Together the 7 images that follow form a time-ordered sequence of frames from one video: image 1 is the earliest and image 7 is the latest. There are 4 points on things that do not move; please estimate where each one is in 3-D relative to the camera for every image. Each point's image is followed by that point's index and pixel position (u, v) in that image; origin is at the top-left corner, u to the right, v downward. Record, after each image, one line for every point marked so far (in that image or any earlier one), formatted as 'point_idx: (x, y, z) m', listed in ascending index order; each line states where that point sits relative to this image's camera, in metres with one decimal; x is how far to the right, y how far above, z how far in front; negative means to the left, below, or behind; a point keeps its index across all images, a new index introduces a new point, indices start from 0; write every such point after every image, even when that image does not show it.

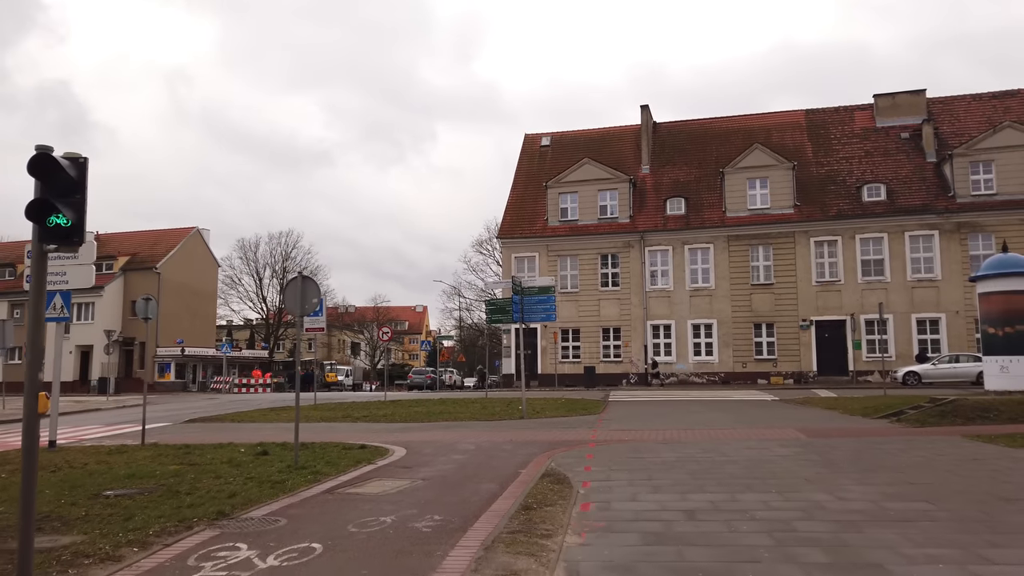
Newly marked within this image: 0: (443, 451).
0: (-1.2, -2.8, +12.9) m
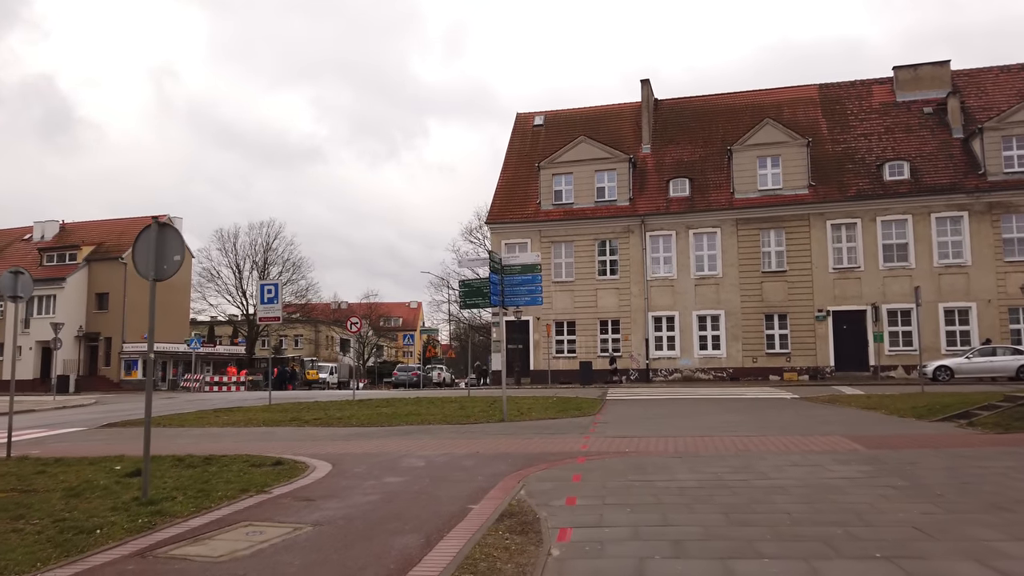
0: (-1.6, -2.3, +9.5) m
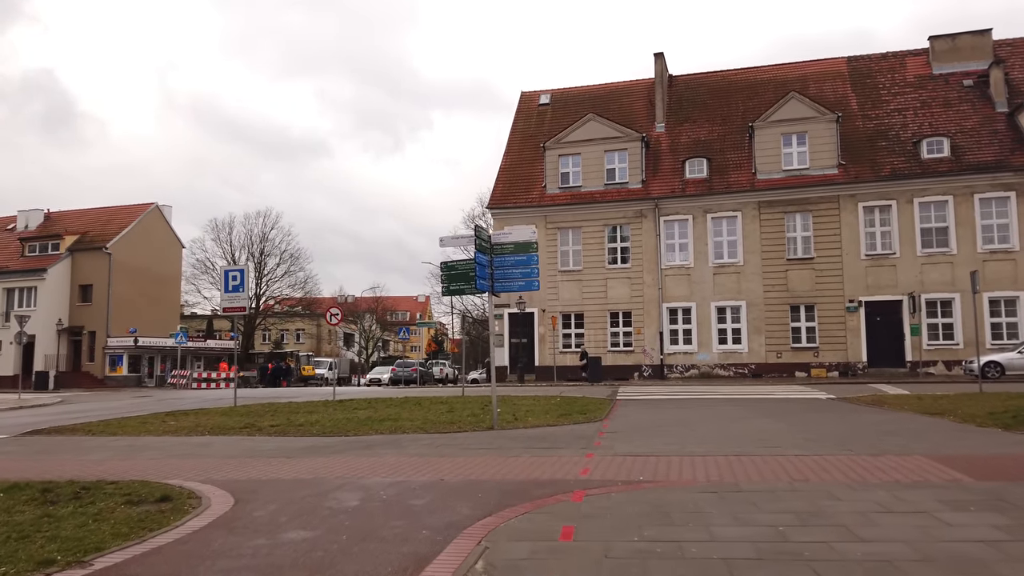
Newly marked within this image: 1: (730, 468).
0: (-1.9, -2.0, +6.8) m
1: (+2.5, -2.1, +8.7) m
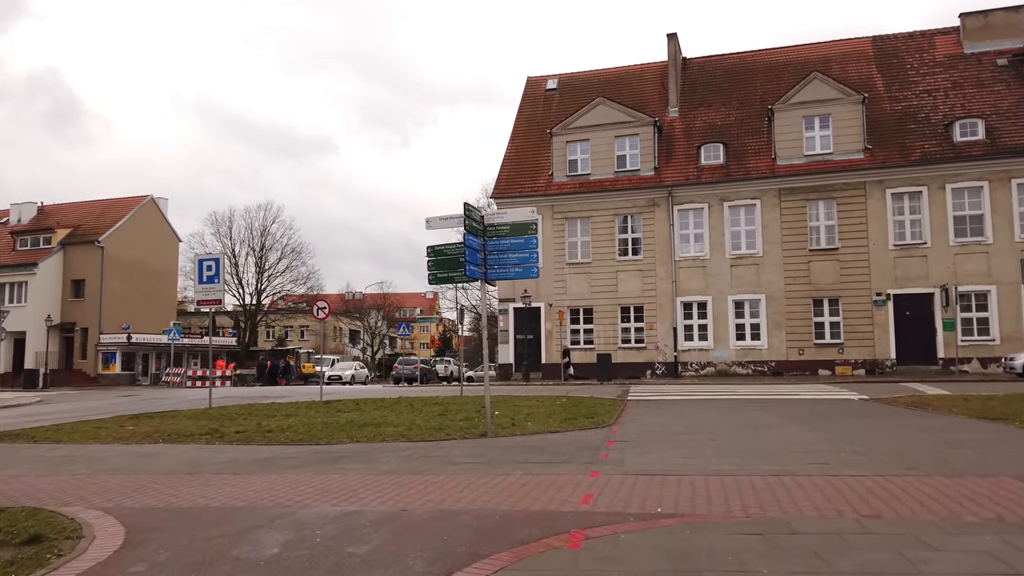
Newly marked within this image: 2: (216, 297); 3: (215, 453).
0: (-2.1, -1.8, +5.0) m
1: (+2.3, -1.9, +6.8) m
2: (-7.3, -0.2, +18.6) m
3: (-4.3, -2.4, +11.1) m
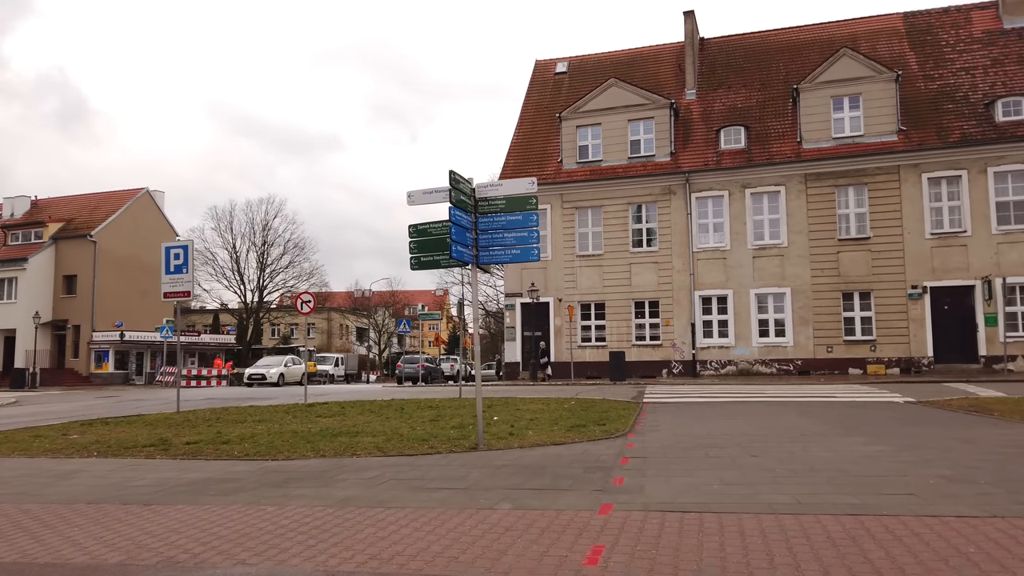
0: (-2.3, -1.6, +3.0) m
1: (+2.2, -1.7, +4.8) m
2: (-7.2, 0.0, +16.7) m
3: (-4.4, -2.2, +9.2) m
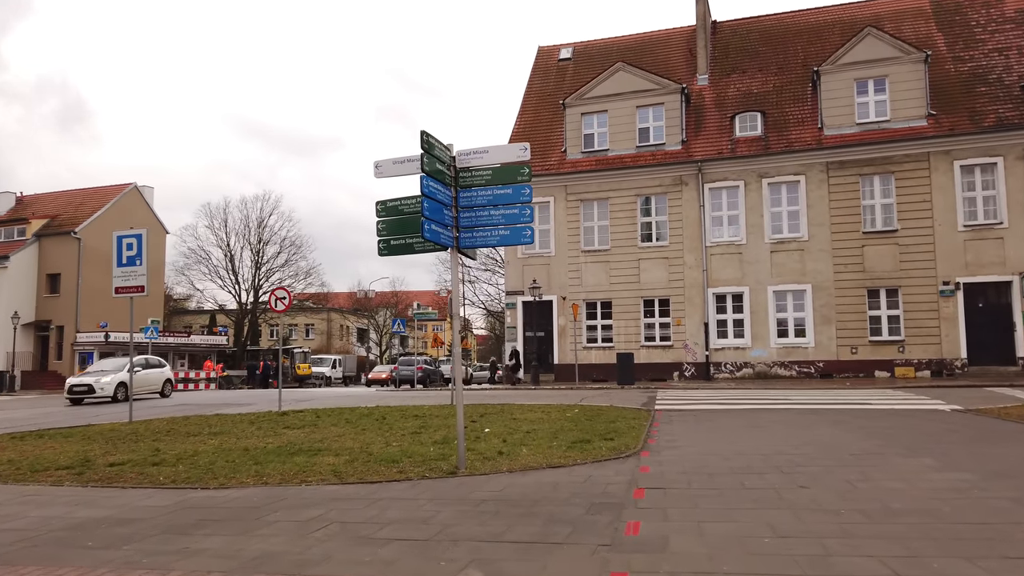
0: (-2.5, -1.5, +1.1) m
1: (+2.0, -1.5, +2.9) m
2: (-7.3, +0.1, +14.8) m
3: (-4.6, -2.1, +7.3) m
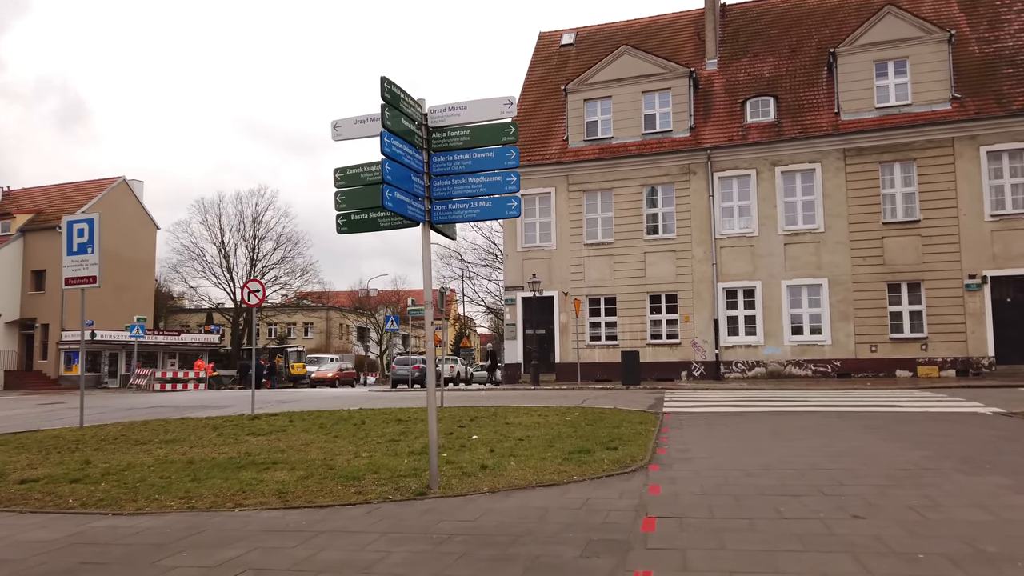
0: (-2.7, -1.3, -0.3) m
1: (+1.8, -1.3, +1.4) m
2: (-7.4, +0.3, +13.4) m
3: (-4.7, -1.9, +5.8) m
